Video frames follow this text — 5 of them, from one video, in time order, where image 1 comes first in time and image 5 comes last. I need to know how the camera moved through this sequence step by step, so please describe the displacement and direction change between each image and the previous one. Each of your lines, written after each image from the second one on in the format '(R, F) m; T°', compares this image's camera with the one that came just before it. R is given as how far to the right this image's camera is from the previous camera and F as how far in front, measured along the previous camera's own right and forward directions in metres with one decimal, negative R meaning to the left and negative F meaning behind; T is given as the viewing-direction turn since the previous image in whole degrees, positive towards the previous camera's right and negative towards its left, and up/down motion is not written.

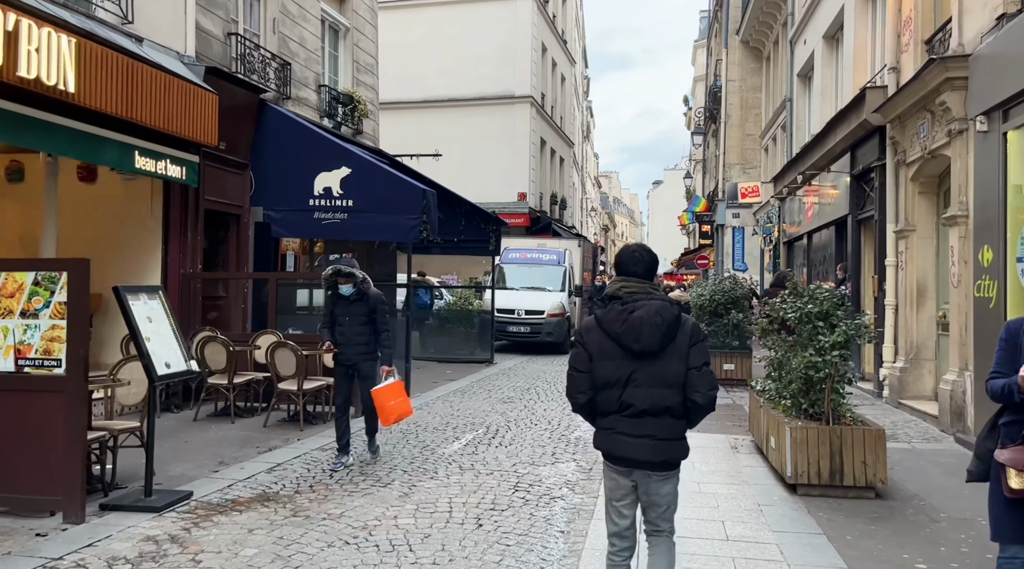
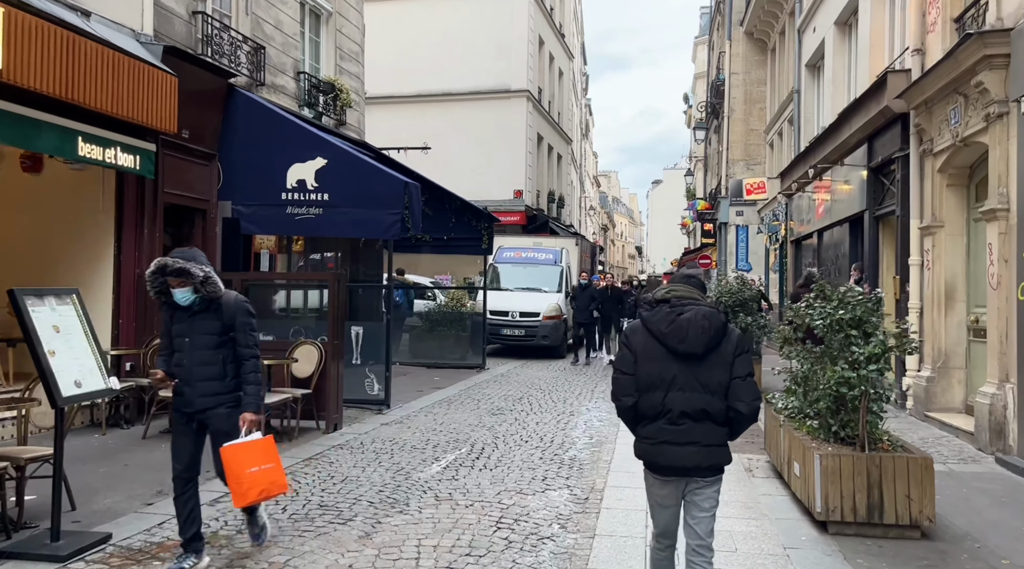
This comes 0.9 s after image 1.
(+0.1, +0.9) m; 0°
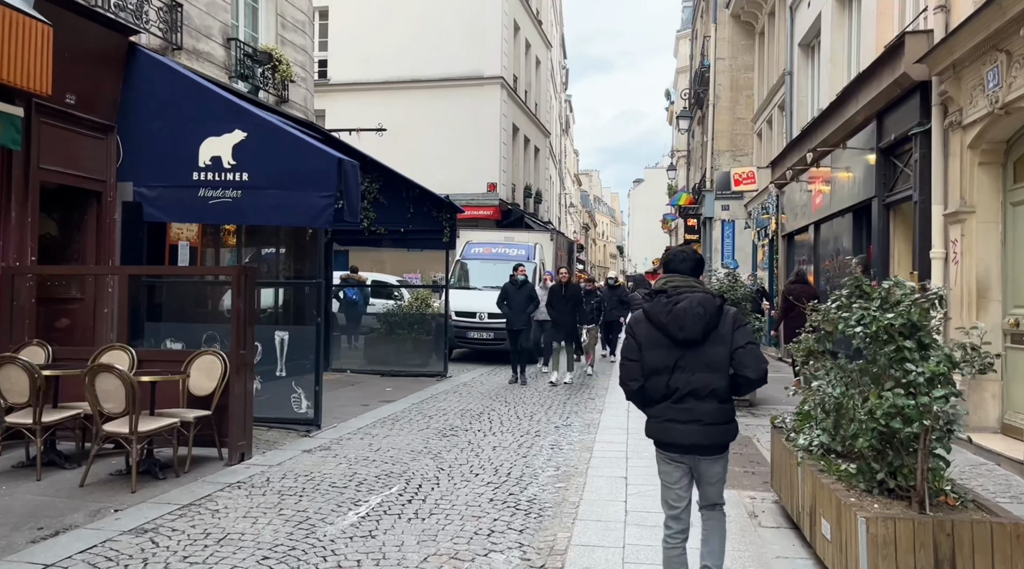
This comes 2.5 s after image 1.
(+0.3, +1.5) m; +1°
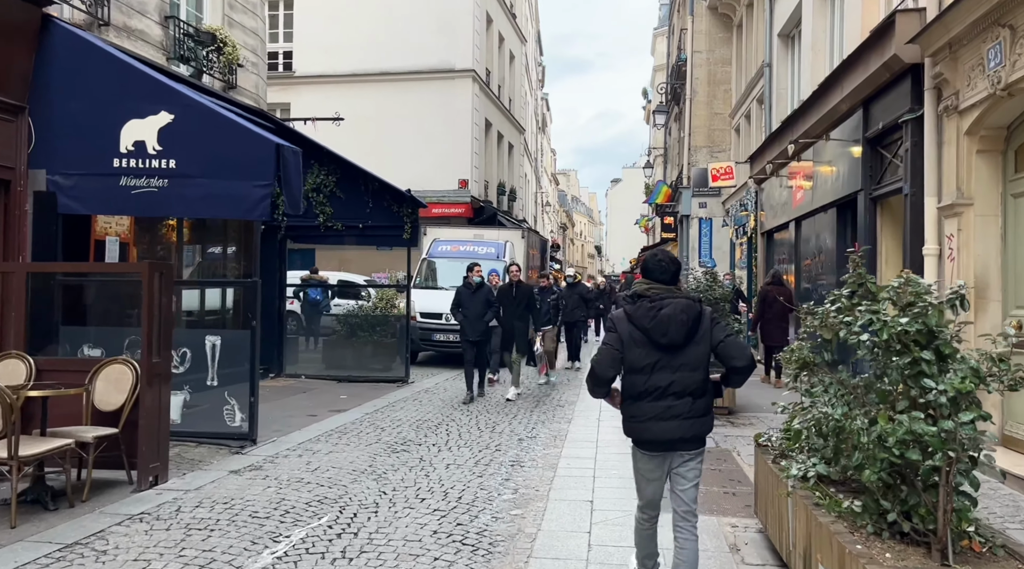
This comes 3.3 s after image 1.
(+0.2, +0.8) m; +1°
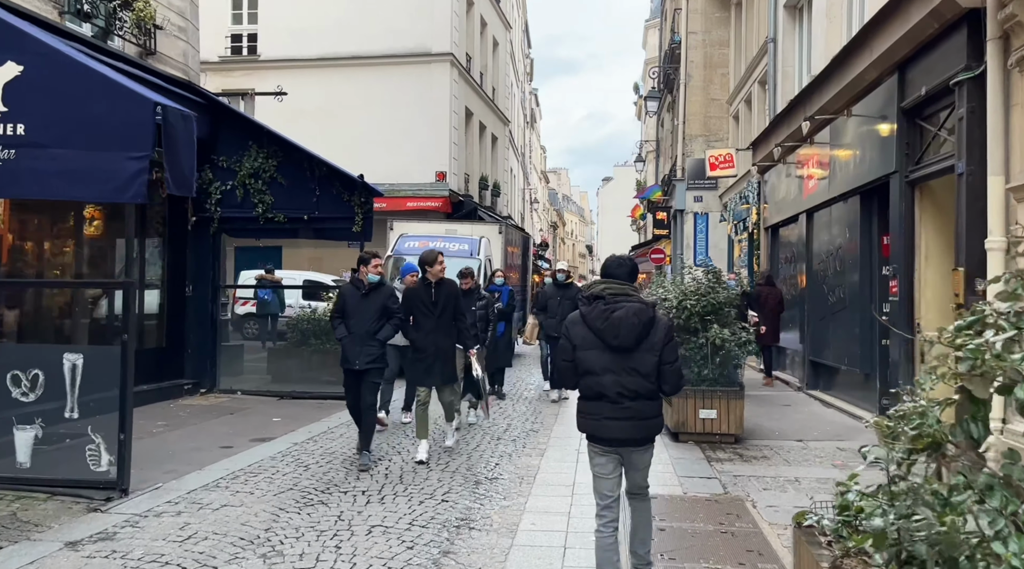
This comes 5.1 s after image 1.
(+0.3, +1.7) m; +1°
